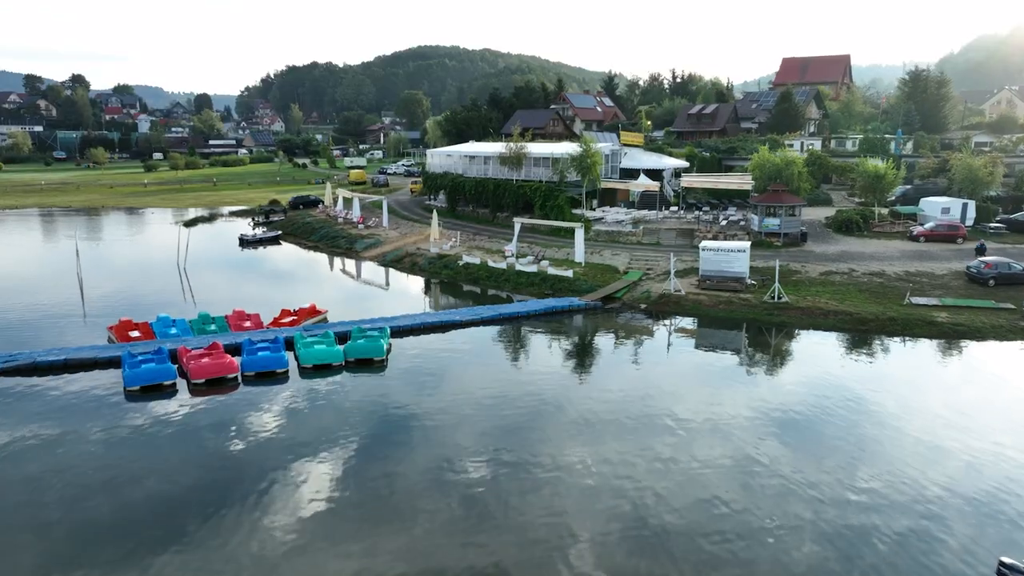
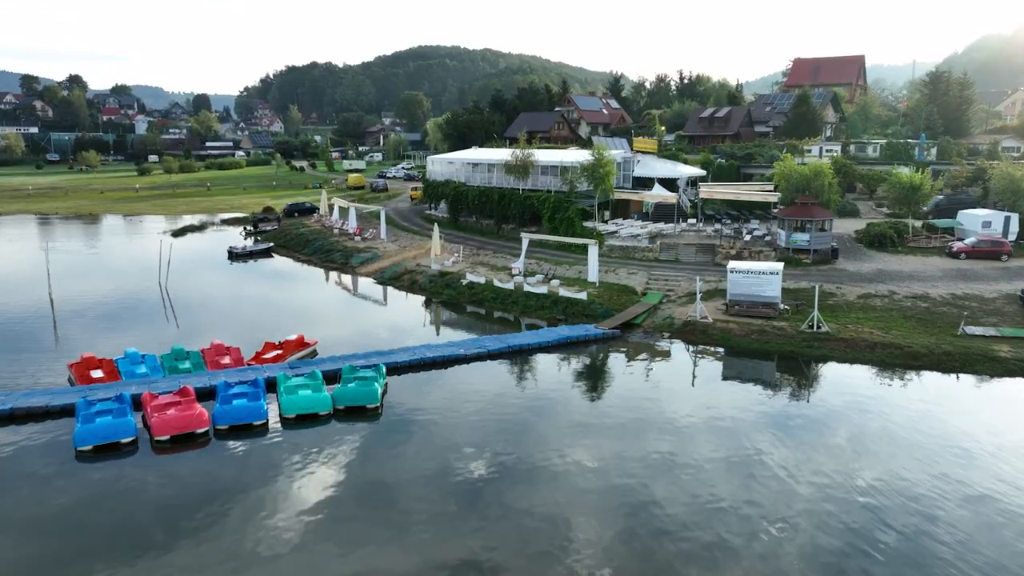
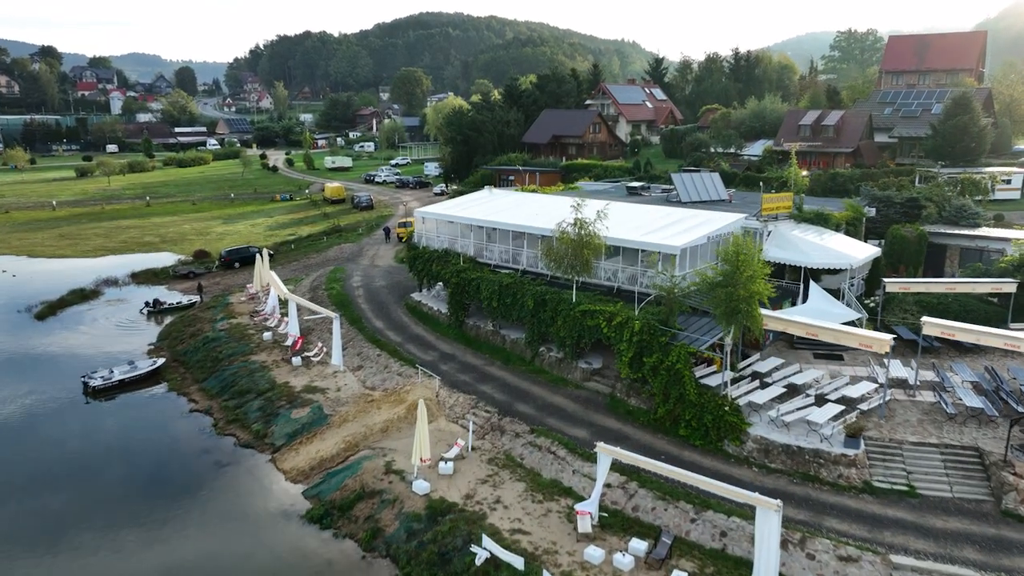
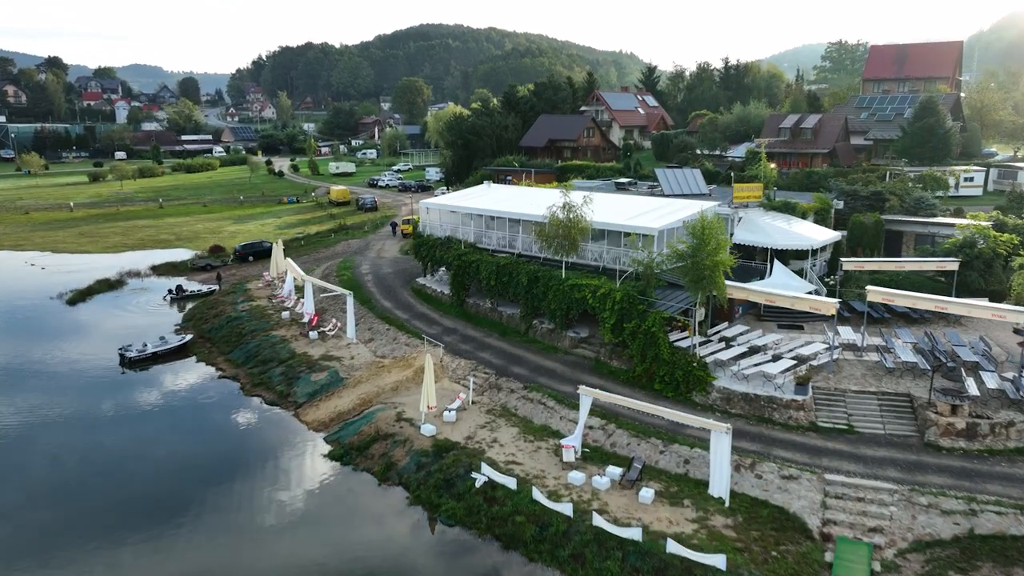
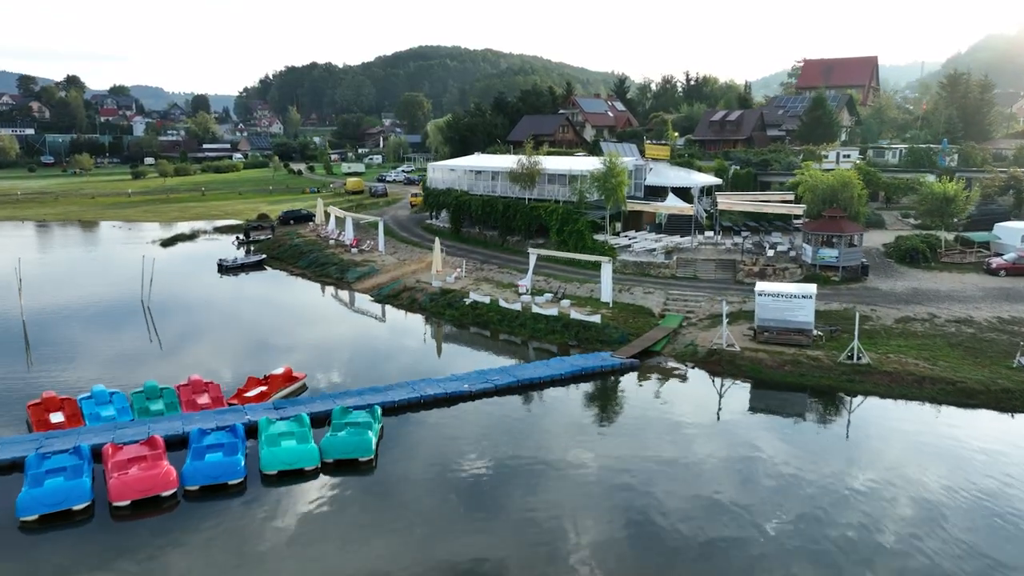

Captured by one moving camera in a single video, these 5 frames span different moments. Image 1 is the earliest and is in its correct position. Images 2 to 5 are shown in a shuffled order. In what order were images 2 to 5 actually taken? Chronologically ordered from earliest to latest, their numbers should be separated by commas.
2, 5, 4, 3
